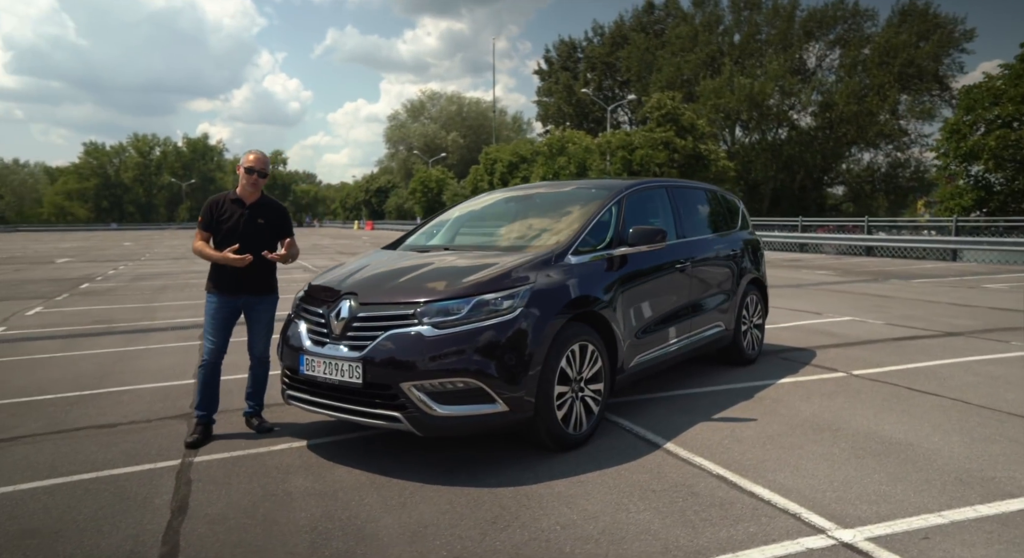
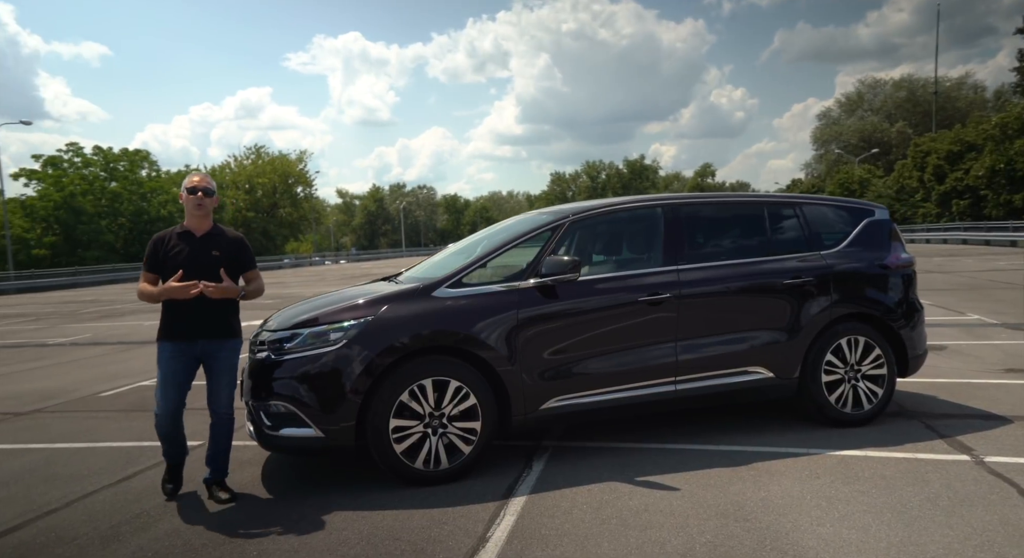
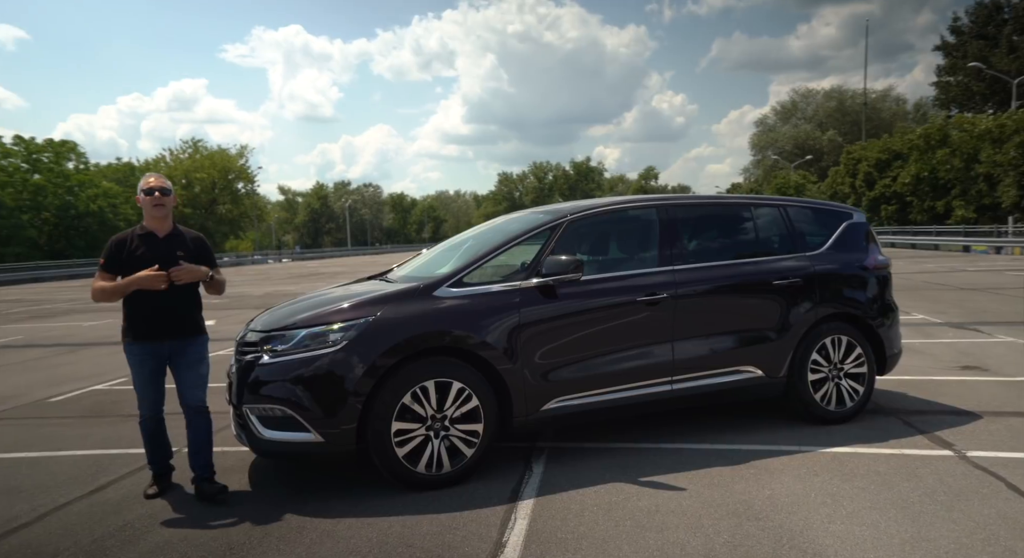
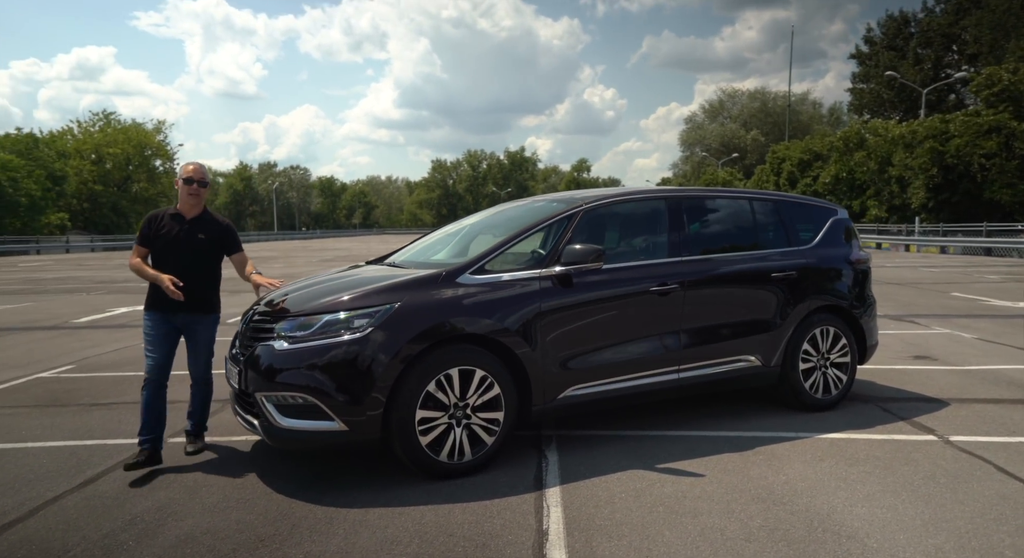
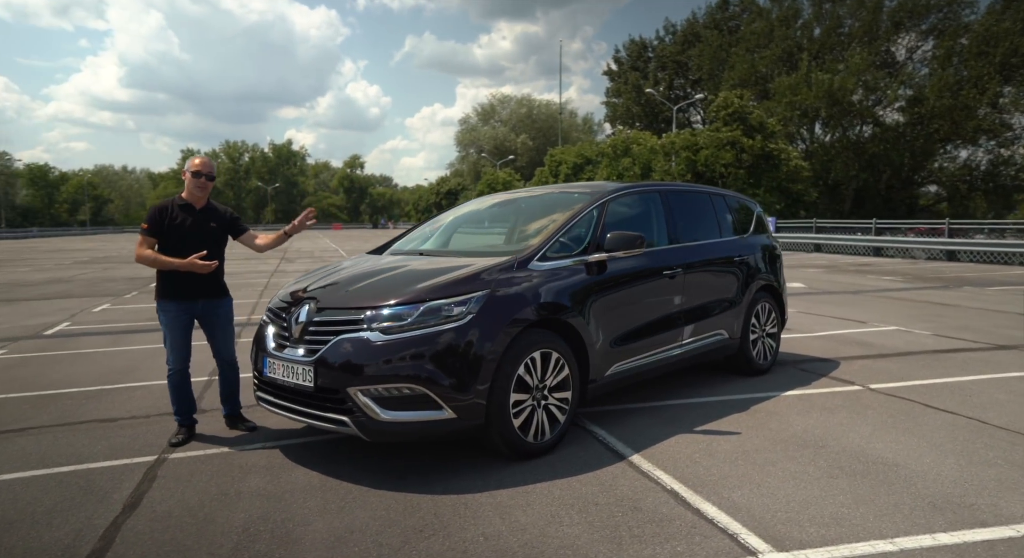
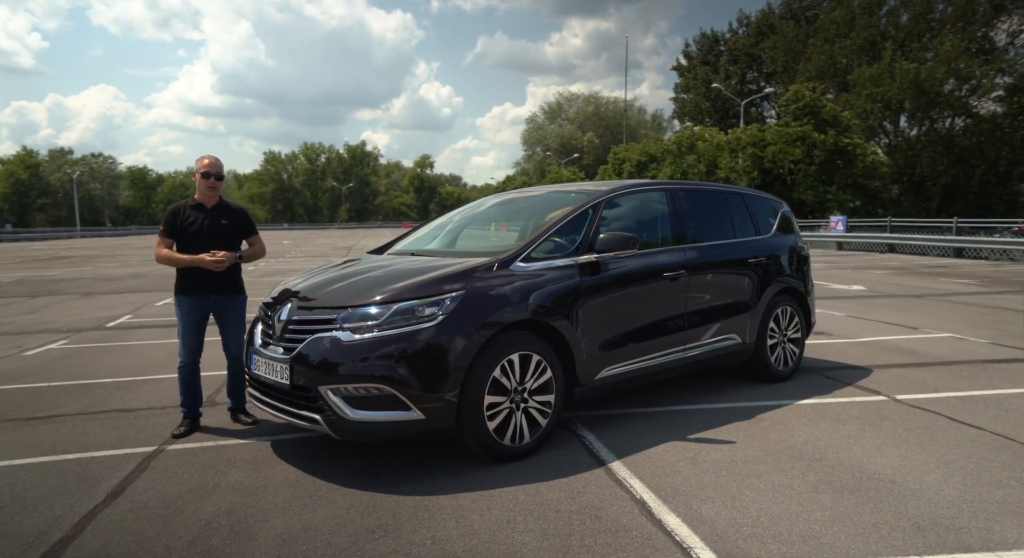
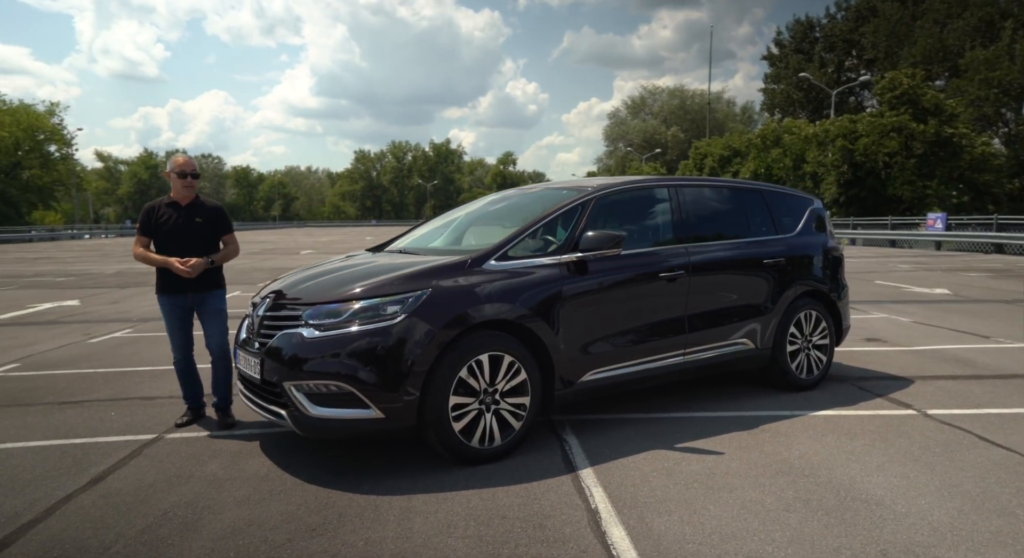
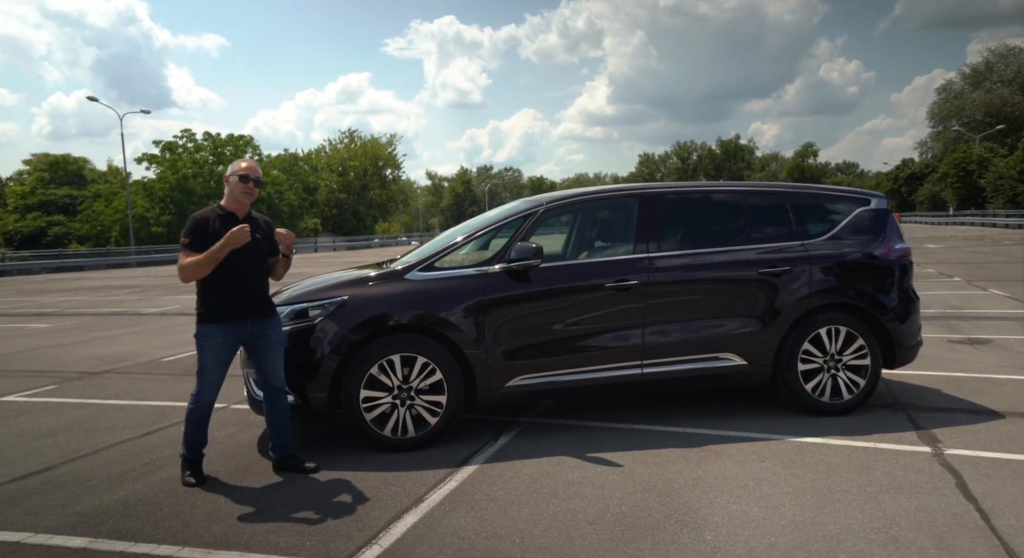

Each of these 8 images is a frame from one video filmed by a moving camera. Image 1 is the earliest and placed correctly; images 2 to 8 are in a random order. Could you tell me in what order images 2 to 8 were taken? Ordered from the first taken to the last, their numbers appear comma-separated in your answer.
5, 6, 7, 4, 3, 2, 8
